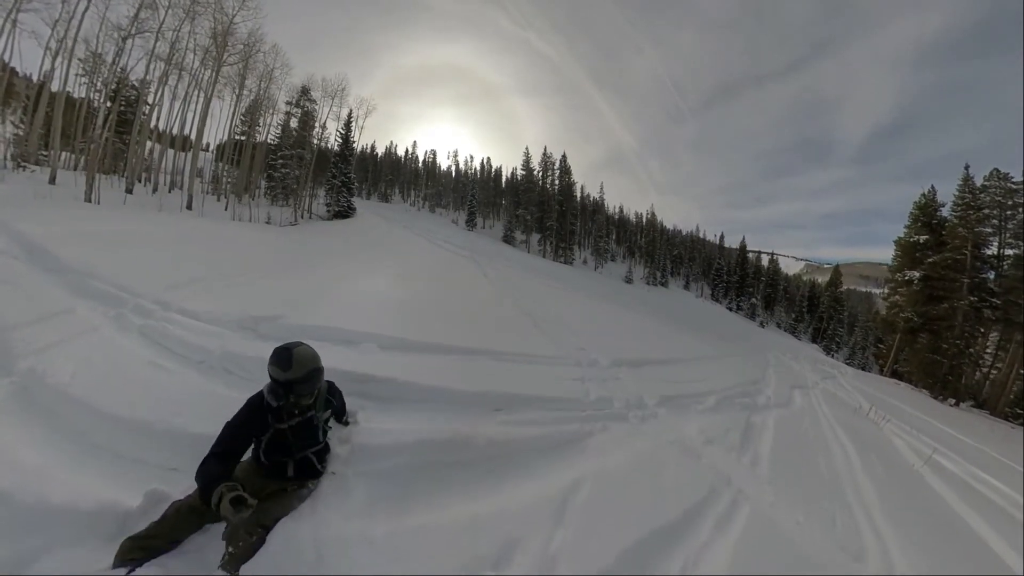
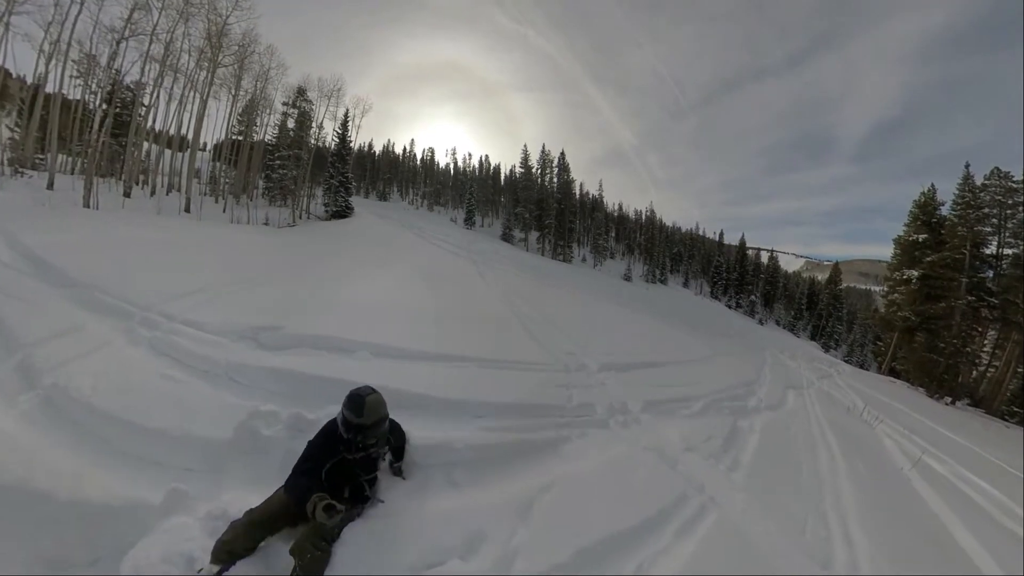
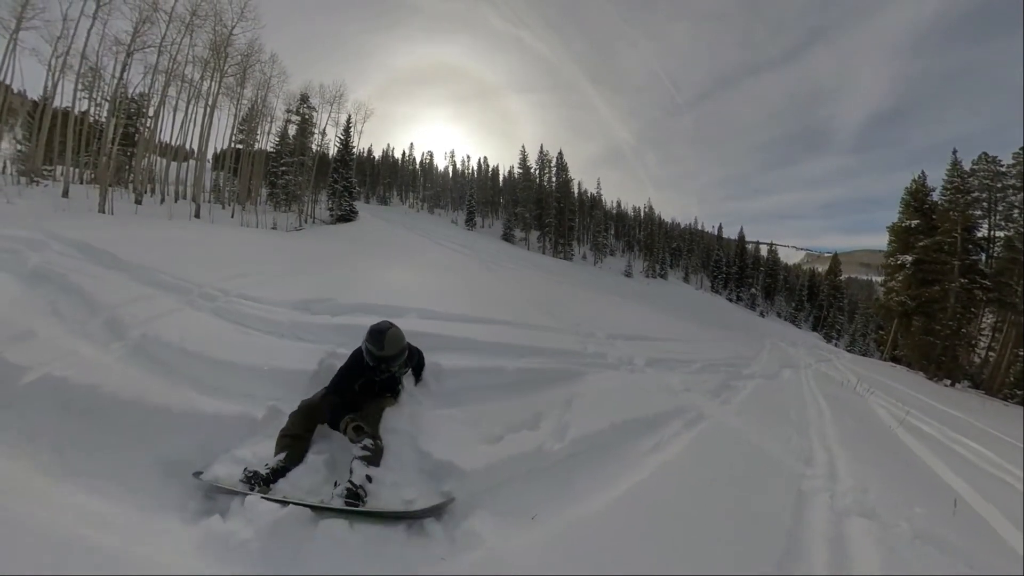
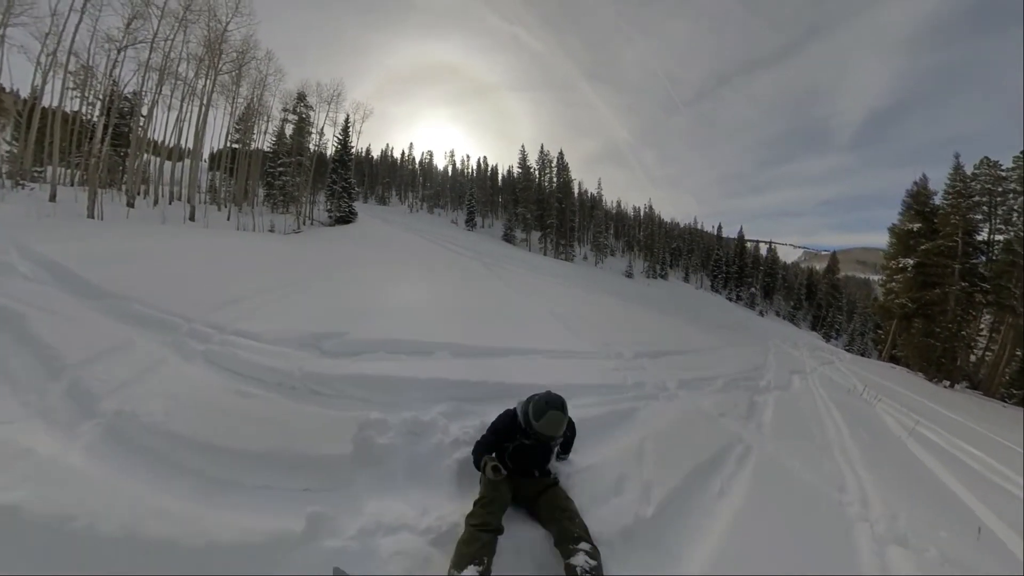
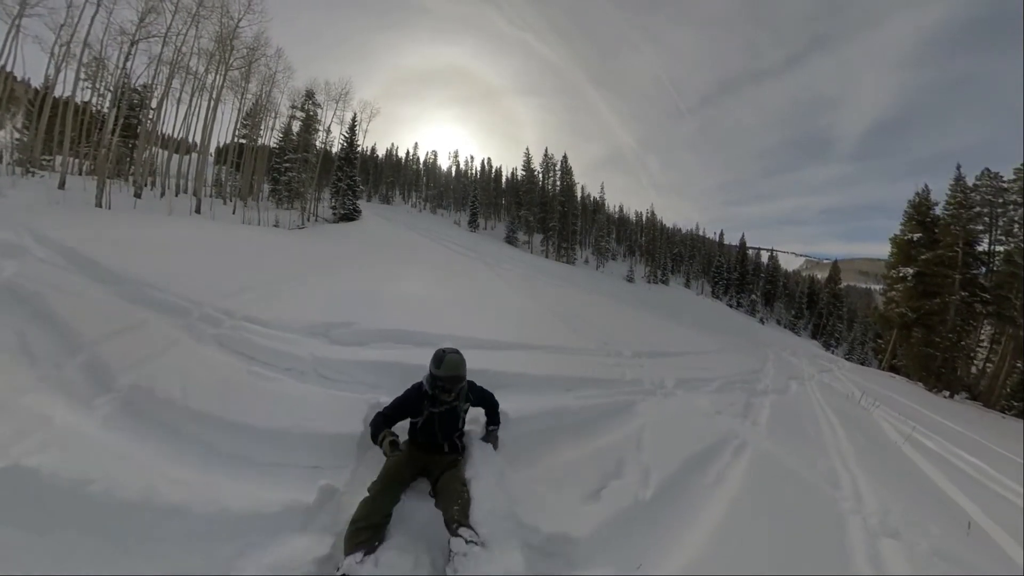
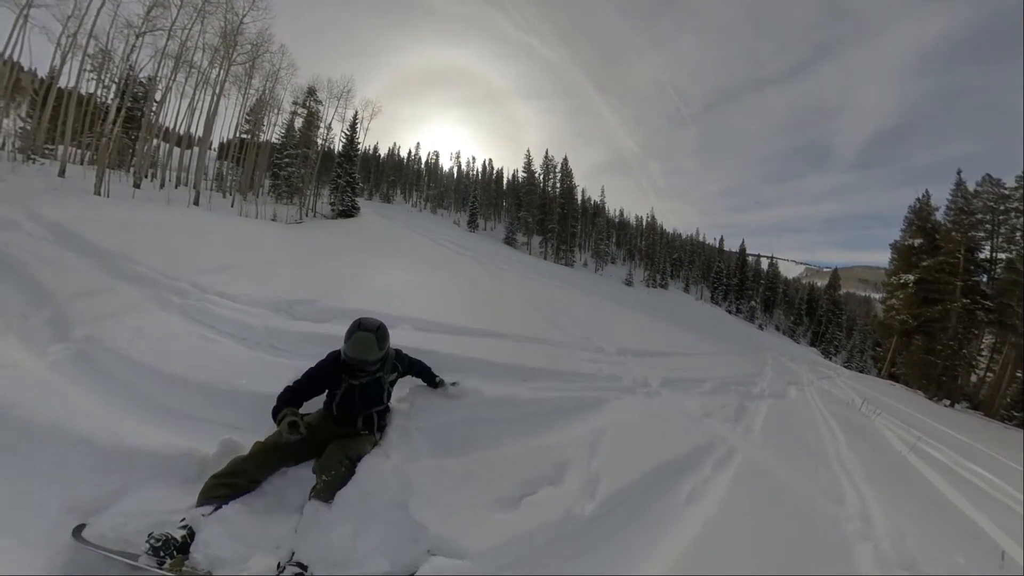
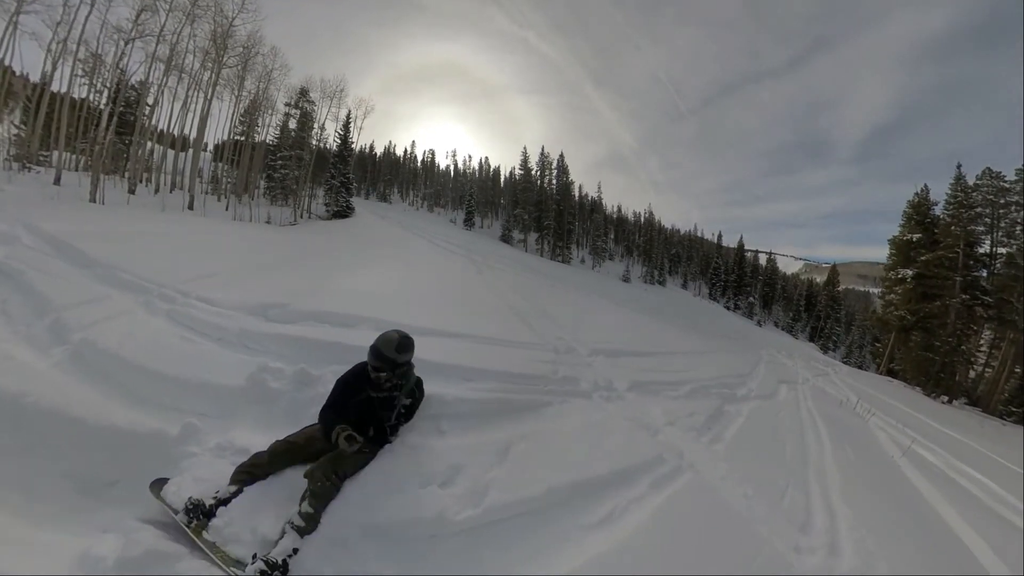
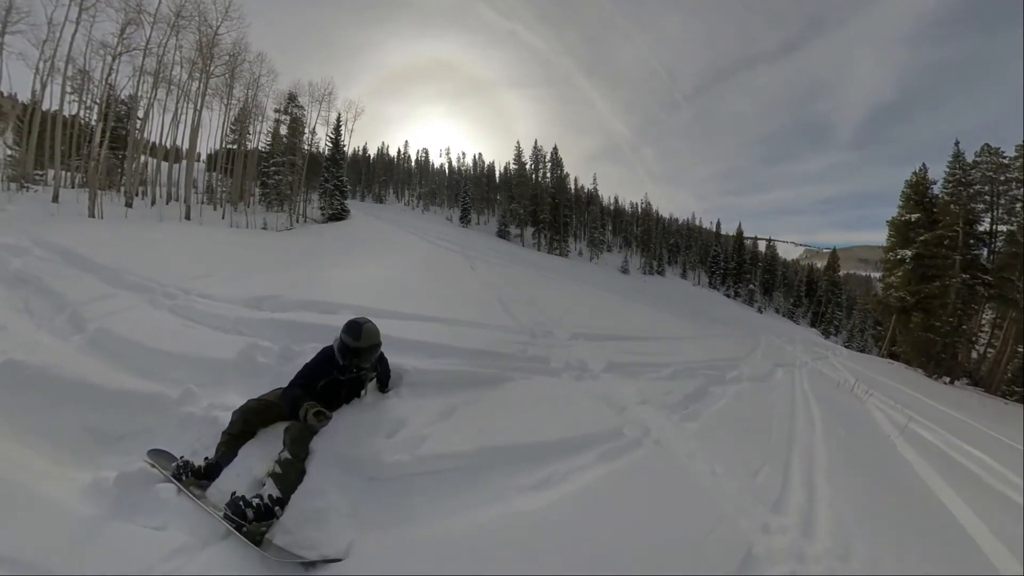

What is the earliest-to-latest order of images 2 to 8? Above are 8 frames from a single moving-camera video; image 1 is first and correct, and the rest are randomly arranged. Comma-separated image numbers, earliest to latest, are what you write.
6, 5, 3, 2, 7, 4, 8
